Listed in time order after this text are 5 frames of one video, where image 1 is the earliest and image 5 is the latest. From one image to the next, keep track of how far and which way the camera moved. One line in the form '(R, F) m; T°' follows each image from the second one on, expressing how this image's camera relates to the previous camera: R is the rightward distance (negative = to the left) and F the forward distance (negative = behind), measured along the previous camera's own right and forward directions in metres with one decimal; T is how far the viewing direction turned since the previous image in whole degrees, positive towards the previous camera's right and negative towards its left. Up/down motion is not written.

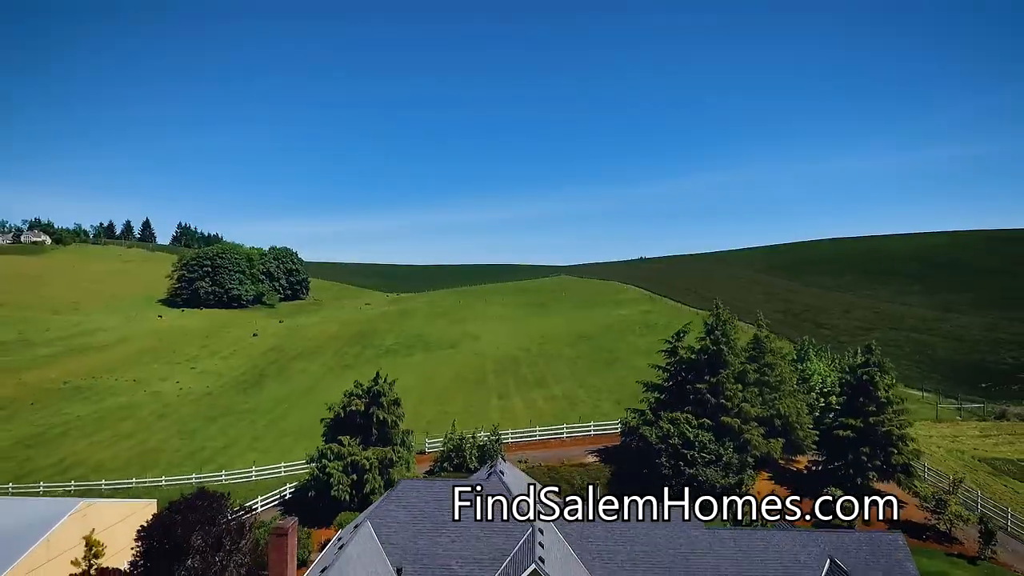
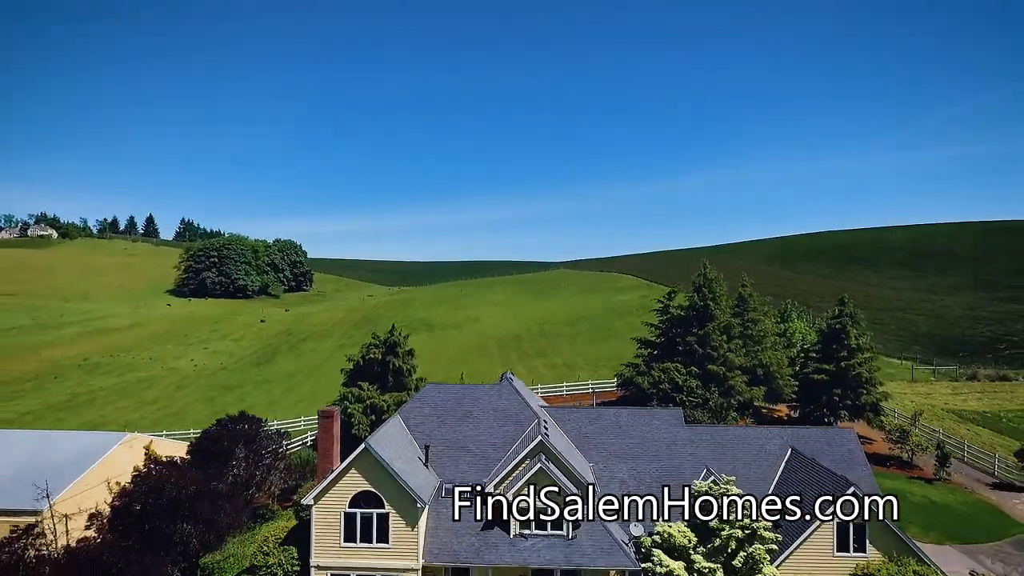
(-0.2, -5.0) m; 0°
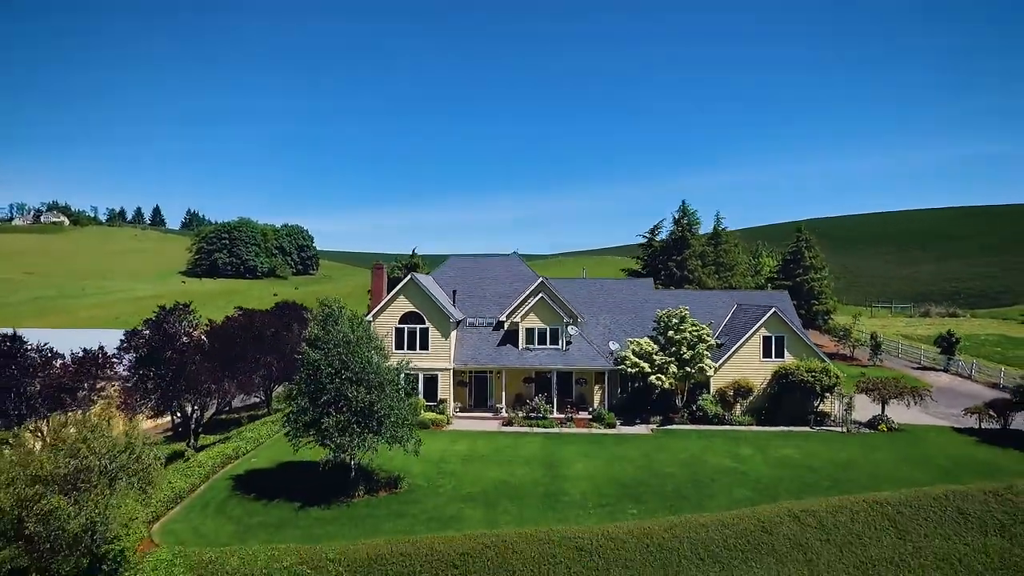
(-0.3, -9.4) m; 0°
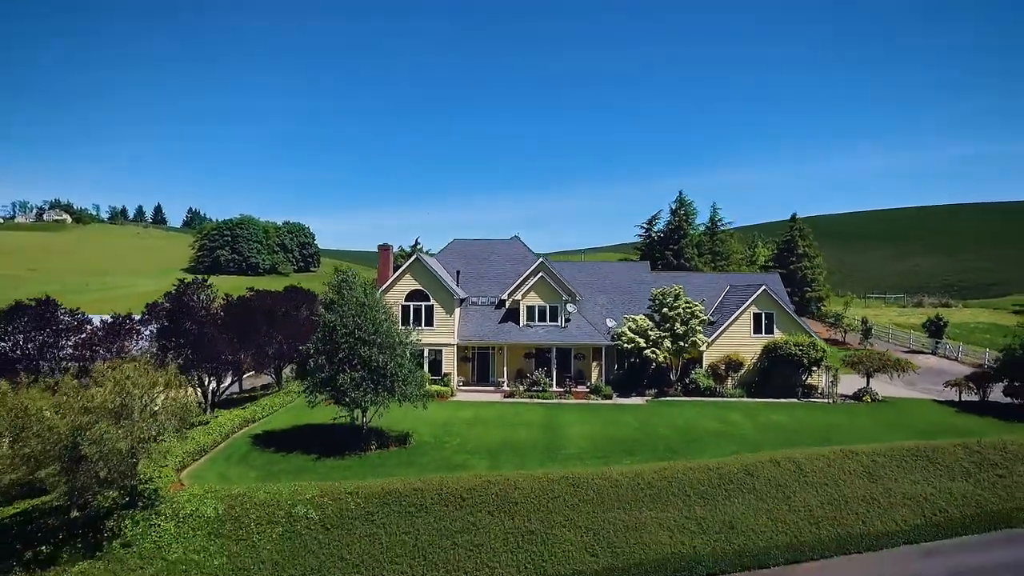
(0.0, -1.7) m; 0°
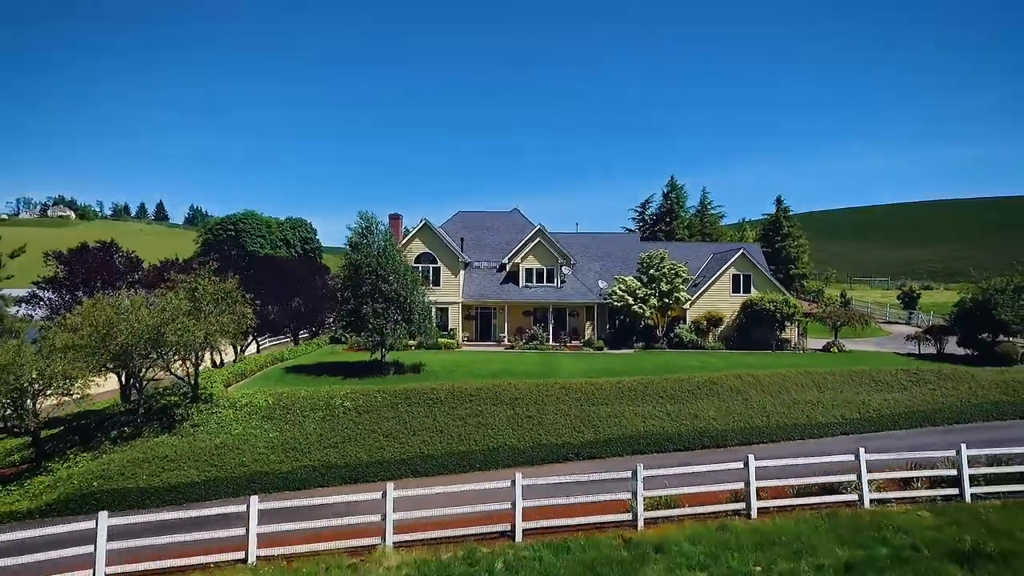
(0.0, -3.7) m; 0°
